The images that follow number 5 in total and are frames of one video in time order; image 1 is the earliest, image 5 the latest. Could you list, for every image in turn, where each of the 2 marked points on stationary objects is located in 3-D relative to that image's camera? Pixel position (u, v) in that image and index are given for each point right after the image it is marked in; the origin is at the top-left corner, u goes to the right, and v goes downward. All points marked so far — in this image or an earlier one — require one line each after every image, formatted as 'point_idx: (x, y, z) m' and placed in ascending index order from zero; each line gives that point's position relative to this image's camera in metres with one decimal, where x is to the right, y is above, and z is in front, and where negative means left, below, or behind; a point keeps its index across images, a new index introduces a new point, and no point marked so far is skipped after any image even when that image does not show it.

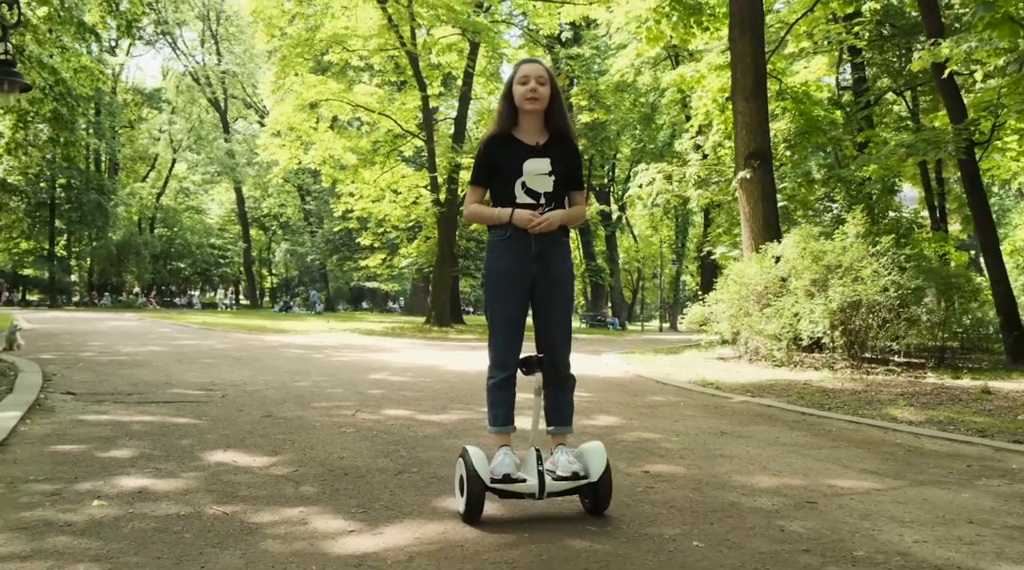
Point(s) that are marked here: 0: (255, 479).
0: (-1.0, -0.8, +3.7) m
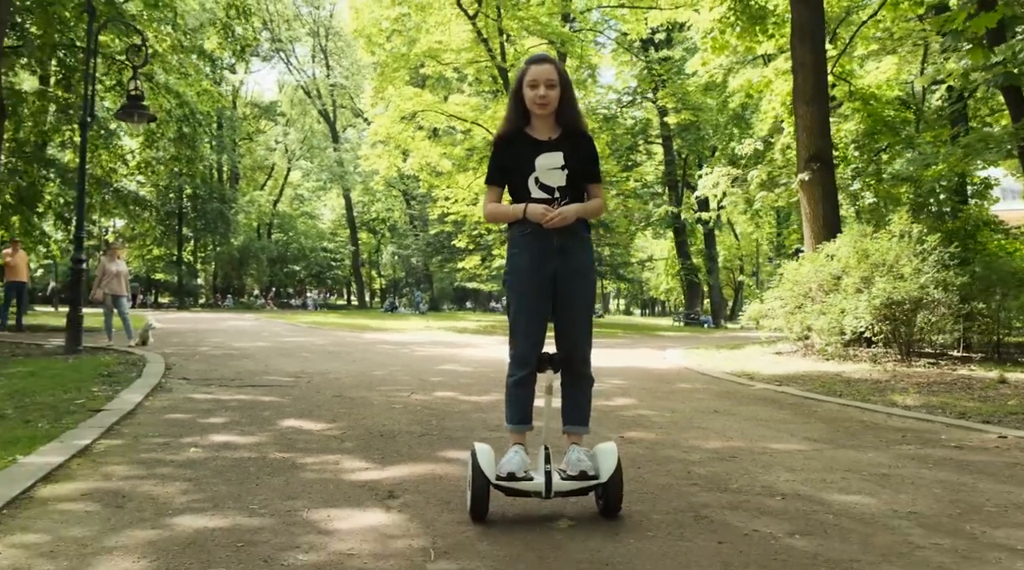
0: (-1.0, -0.8, +4.8) m
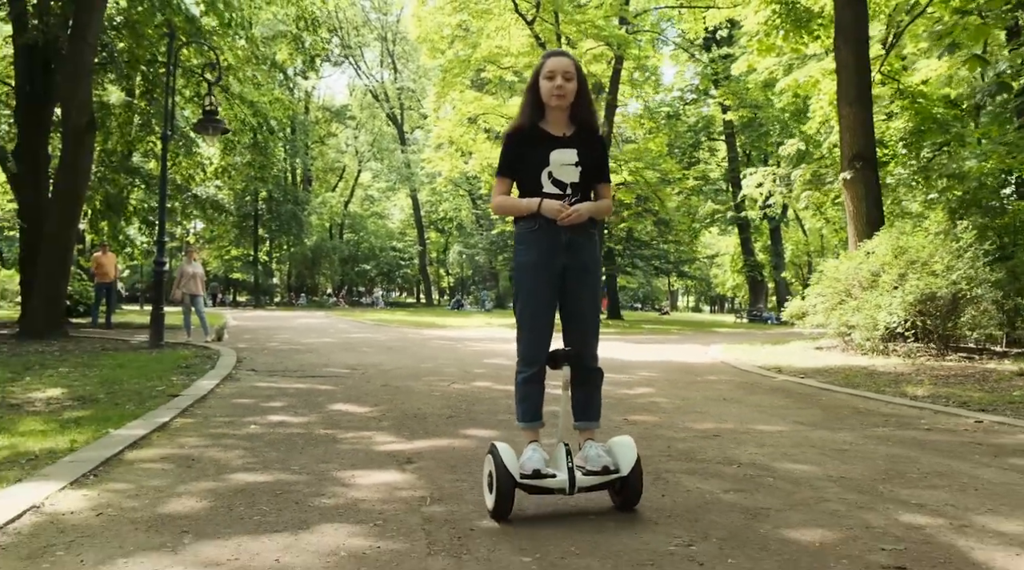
0: (-0.9, -0.8, +5.6) m
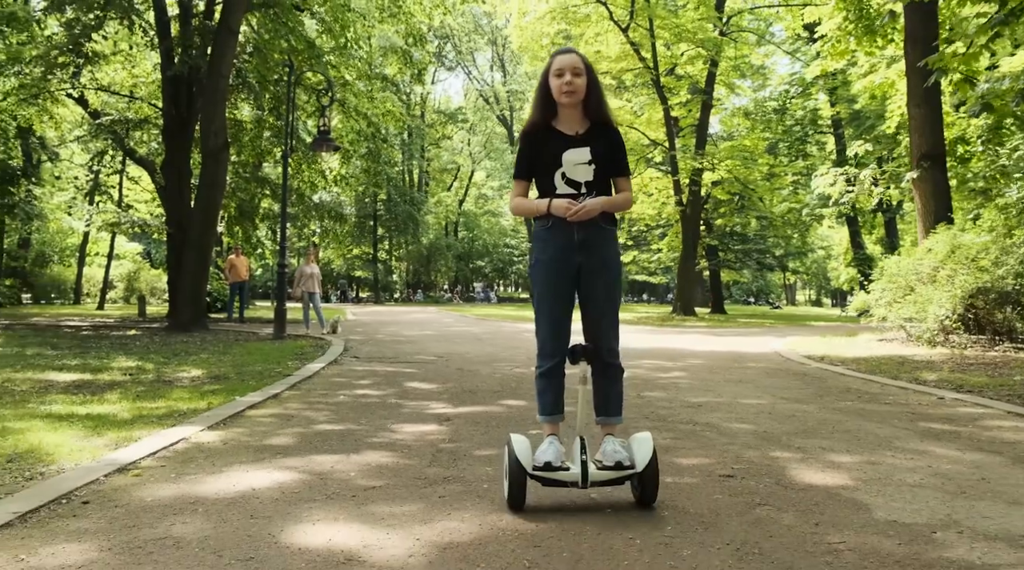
0: (-0.7, -0.8, +7.0) m
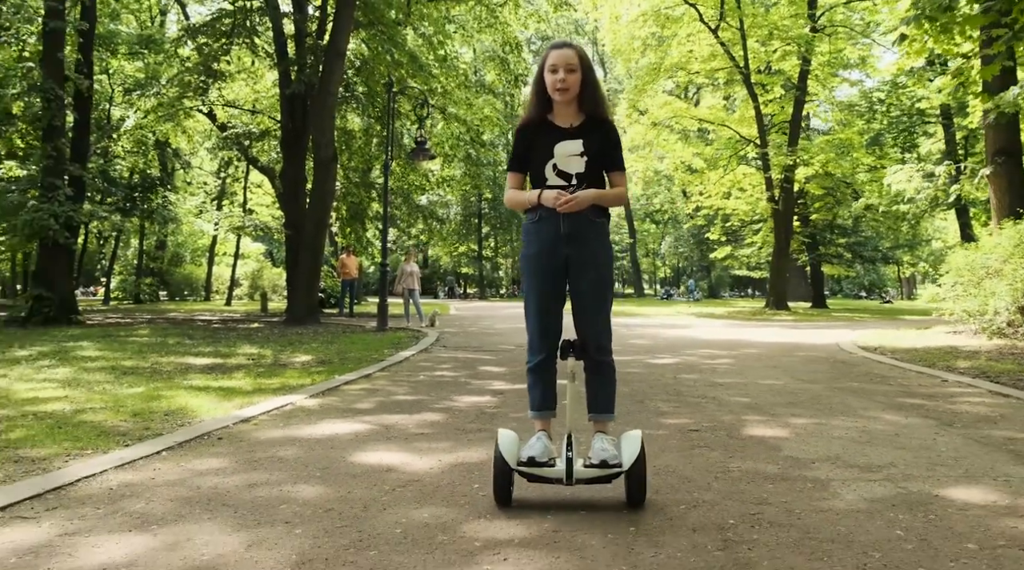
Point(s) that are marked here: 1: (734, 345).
0: (-0.2, -0.8, +8.3) m
1: (+2.8, -0.8, +11.8) m
